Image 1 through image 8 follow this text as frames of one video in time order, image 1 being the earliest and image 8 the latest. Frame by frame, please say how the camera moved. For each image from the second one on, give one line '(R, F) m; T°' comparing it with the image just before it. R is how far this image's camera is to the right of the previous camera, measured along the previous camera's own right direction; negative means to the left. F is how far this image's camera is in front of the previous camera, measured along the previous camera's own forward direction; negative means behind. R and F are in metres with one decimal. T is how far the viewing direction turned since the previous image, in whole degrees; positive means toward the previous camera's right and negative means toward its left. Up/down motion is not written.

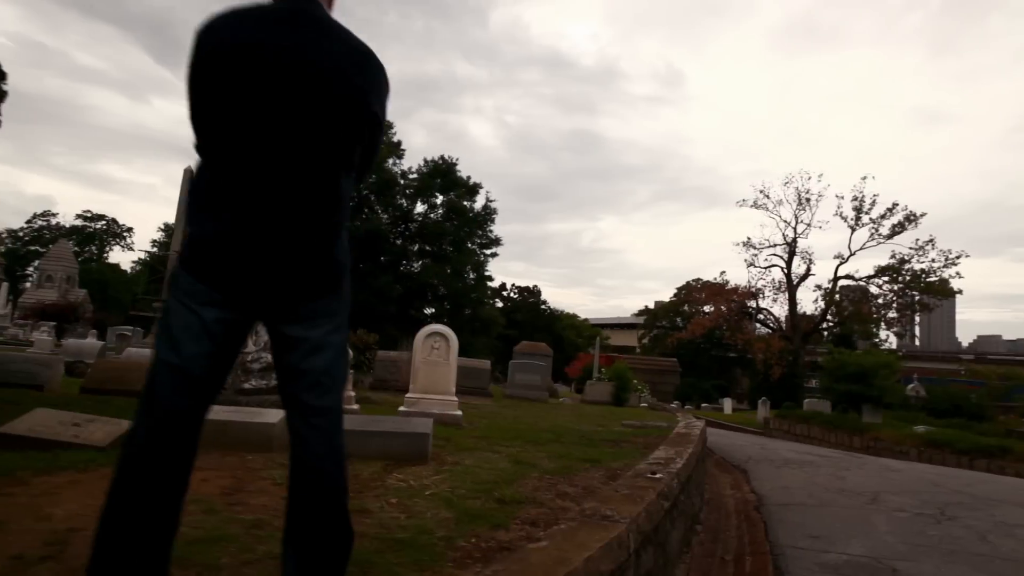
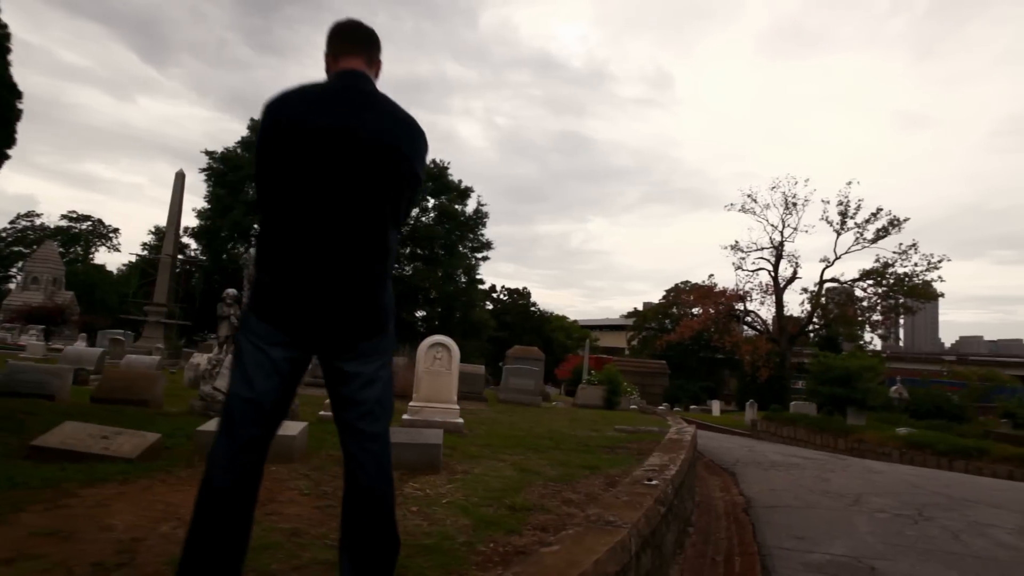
(-0.1, -0.3) m; +1°
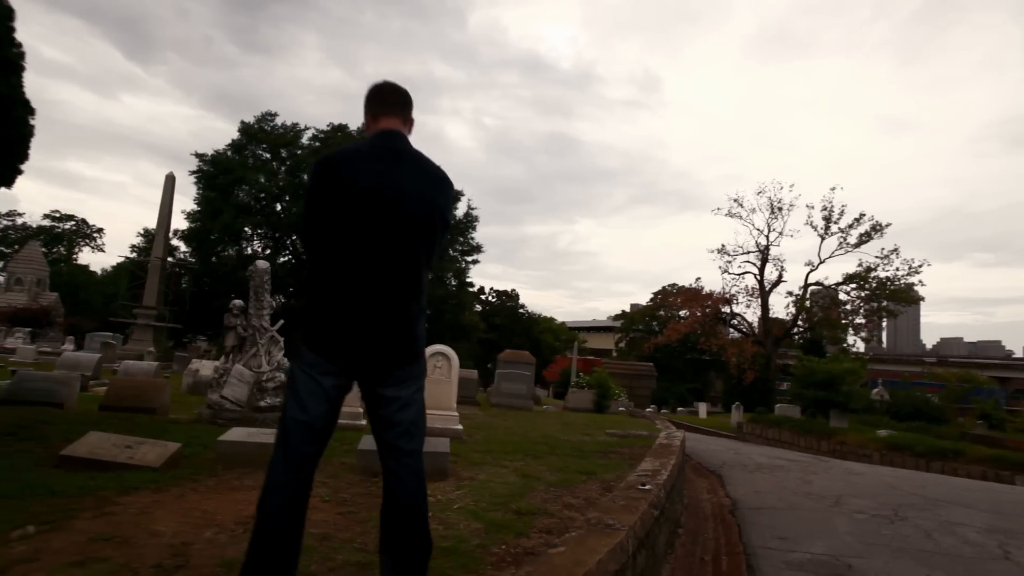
(-0.1, -0.3) m; +1°
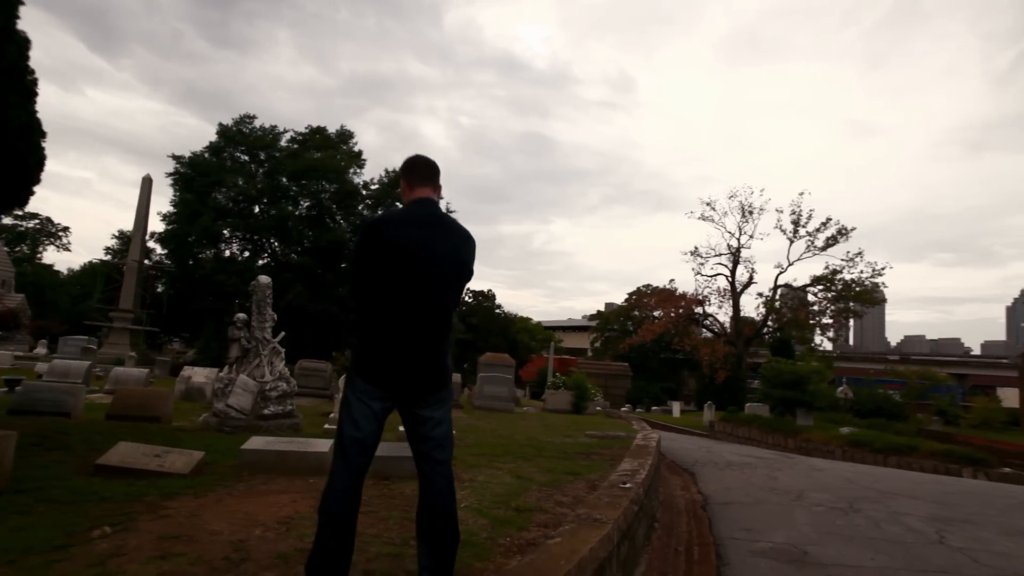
(-0.2, -0.5) m; +2°
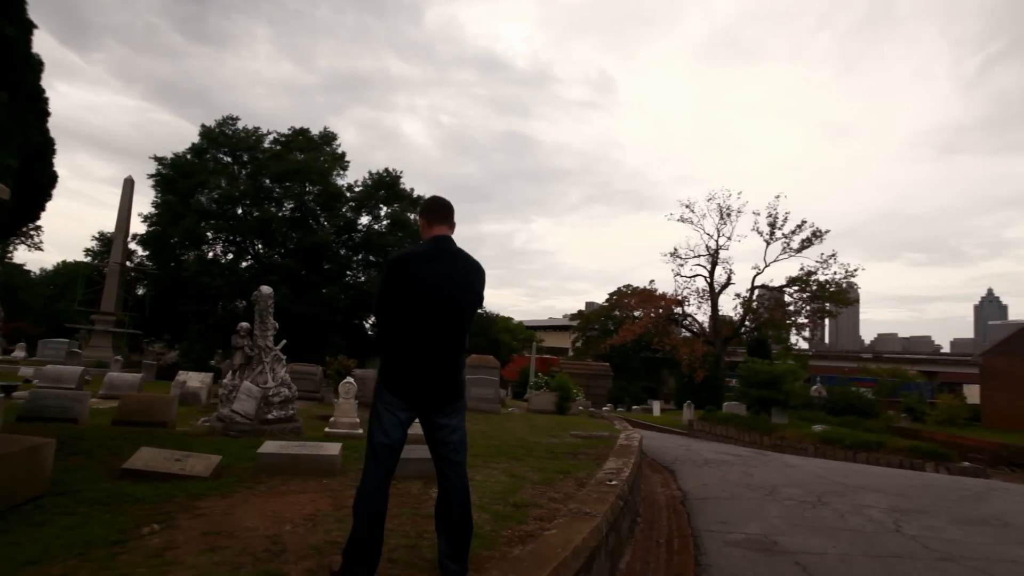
(-0.1, -0.4) m; +2°
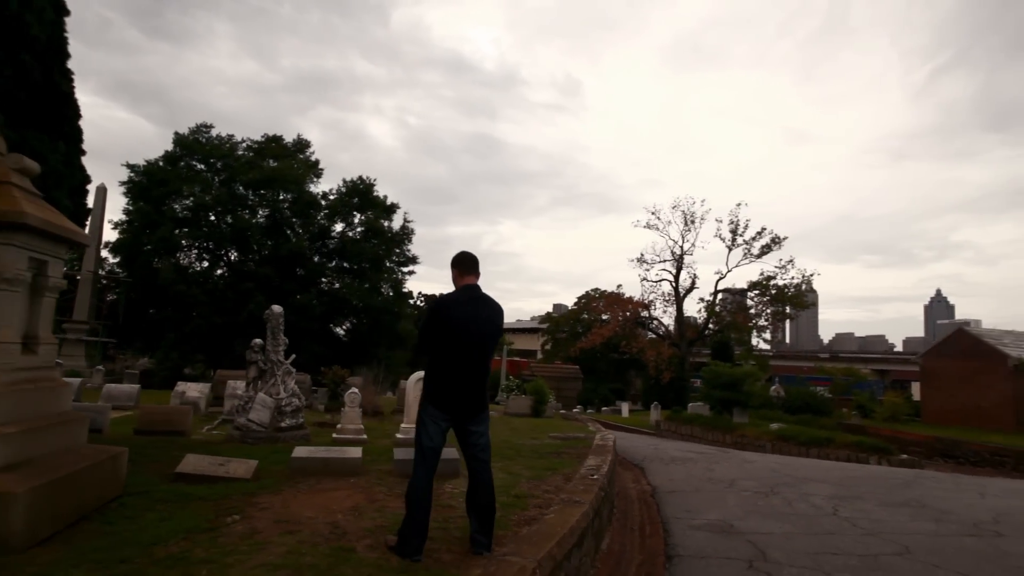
(-0.3, -0.9) m; +3°
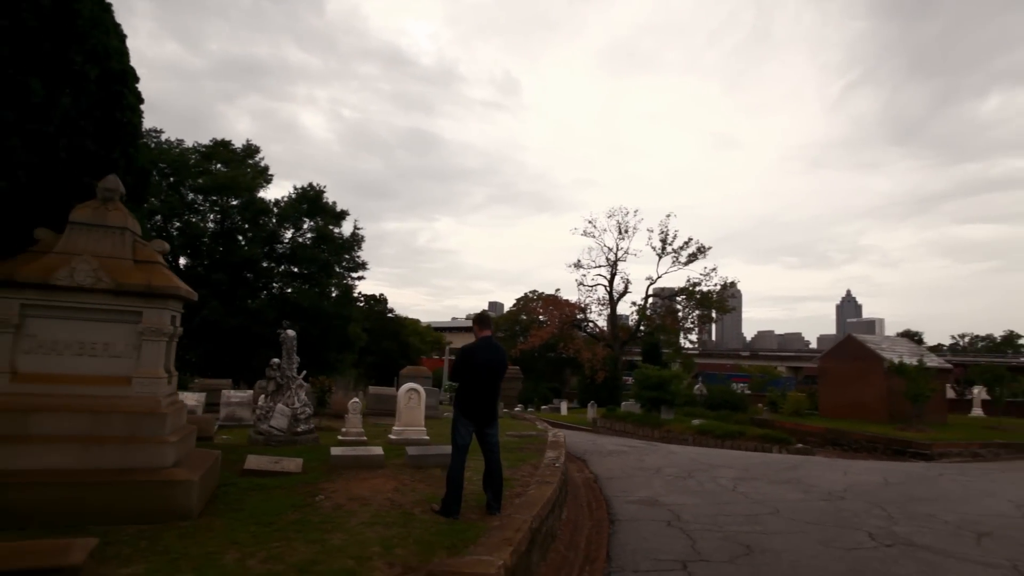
(-0.7, -2.0) m; +6°
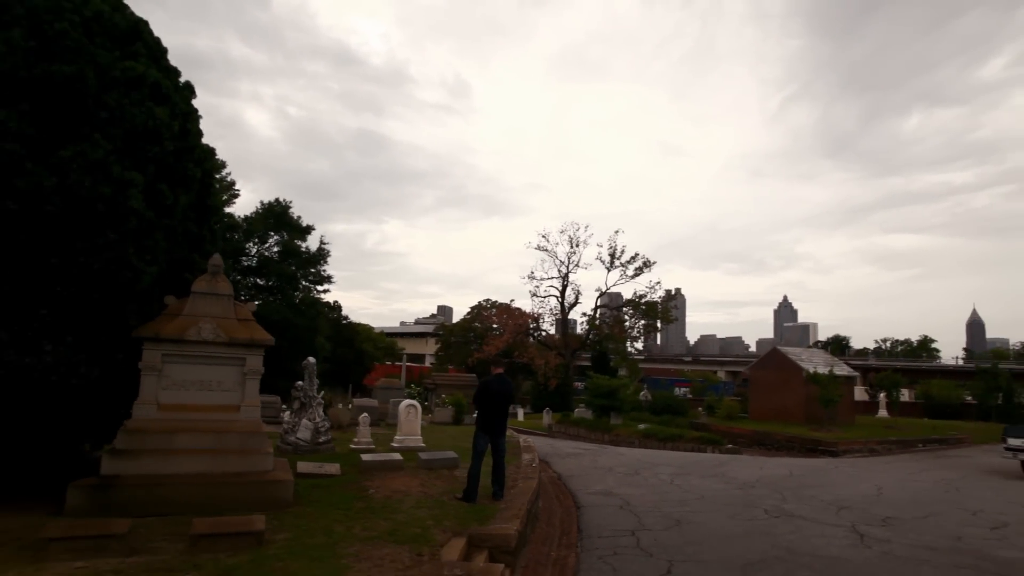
(-0.7, -2.3) m; +5°
